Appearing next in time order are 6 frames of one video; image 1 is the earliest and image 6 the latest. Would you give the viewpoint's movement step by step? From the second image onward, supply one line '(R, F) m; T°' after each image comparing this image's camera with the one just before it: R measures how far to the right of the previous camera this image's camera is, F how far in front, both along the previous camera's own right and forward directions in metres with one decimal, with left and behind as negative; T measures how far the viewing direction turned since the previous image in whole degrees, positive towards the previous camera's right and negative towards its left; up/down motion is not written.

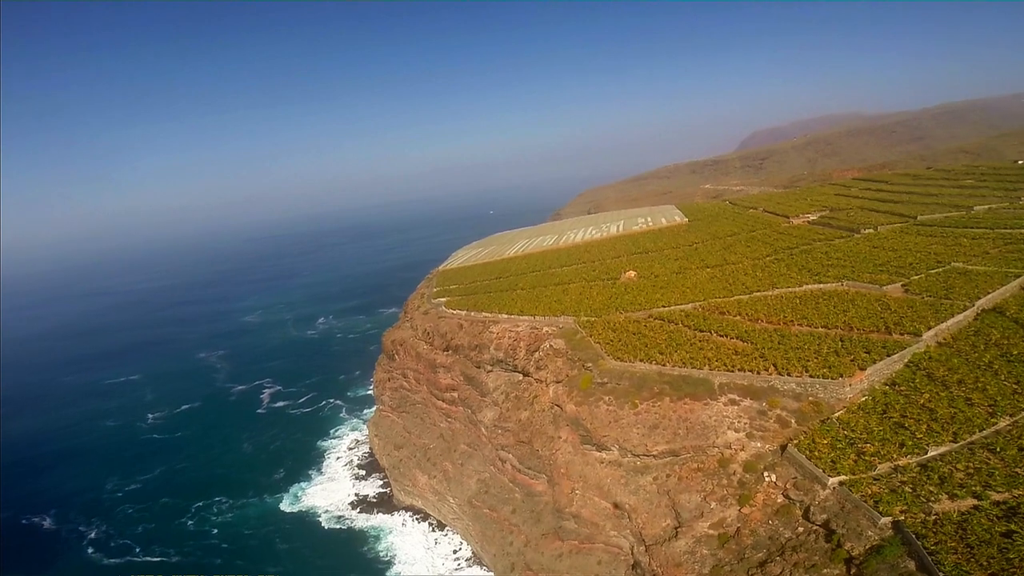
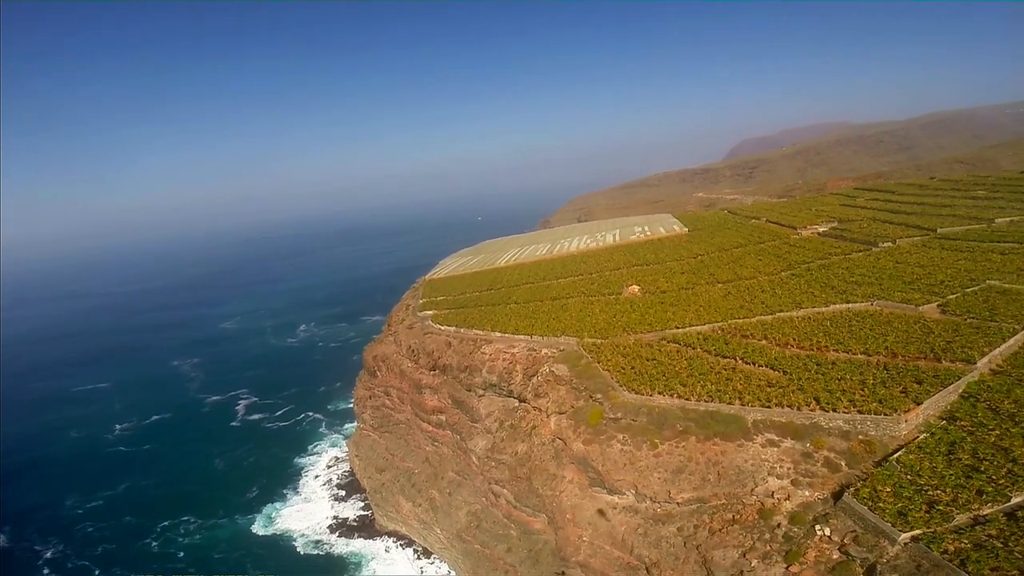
(-0.5, +3.1) m; +1°
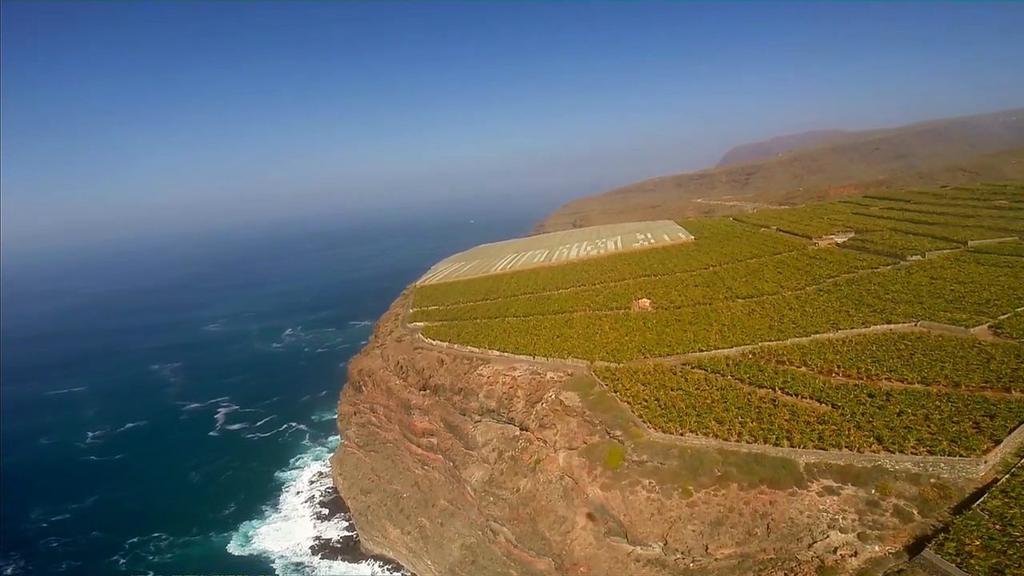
(-0.4, +3.1) m; +1°
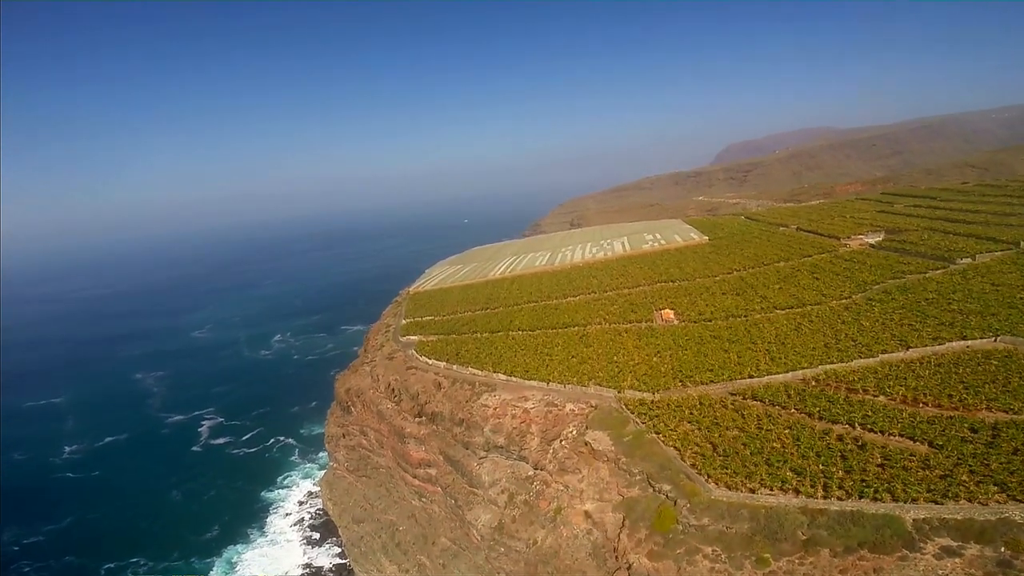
(-0.6, +3.8) m; +1°
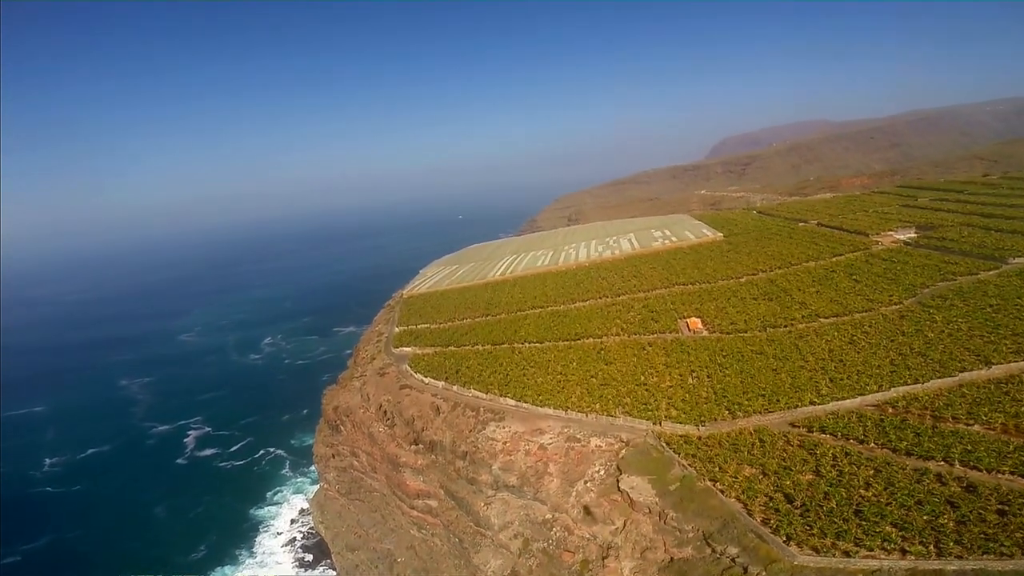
(-0.5, +3.3) m; 0°
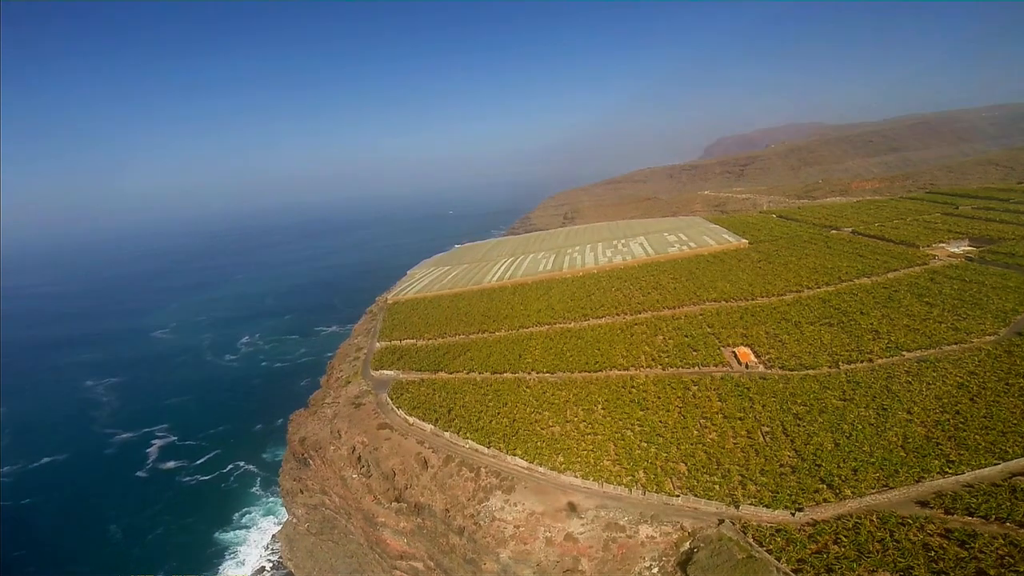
(-0.7, +5.0) m; +1°
